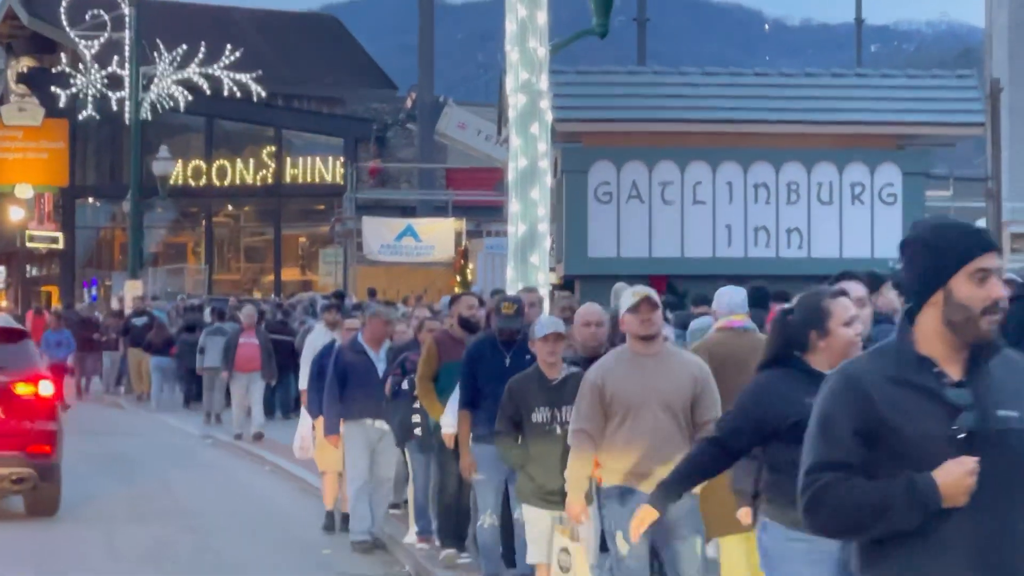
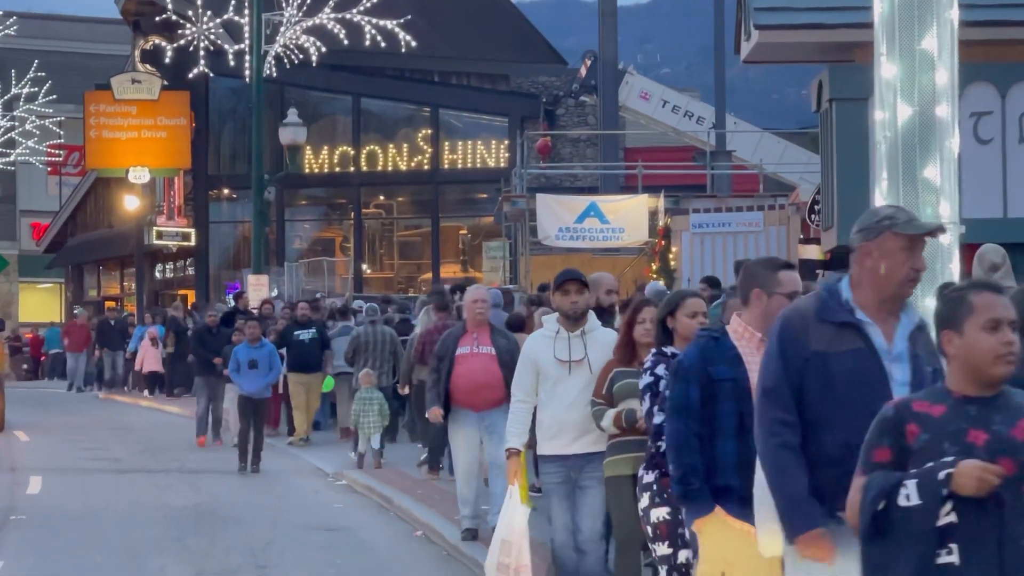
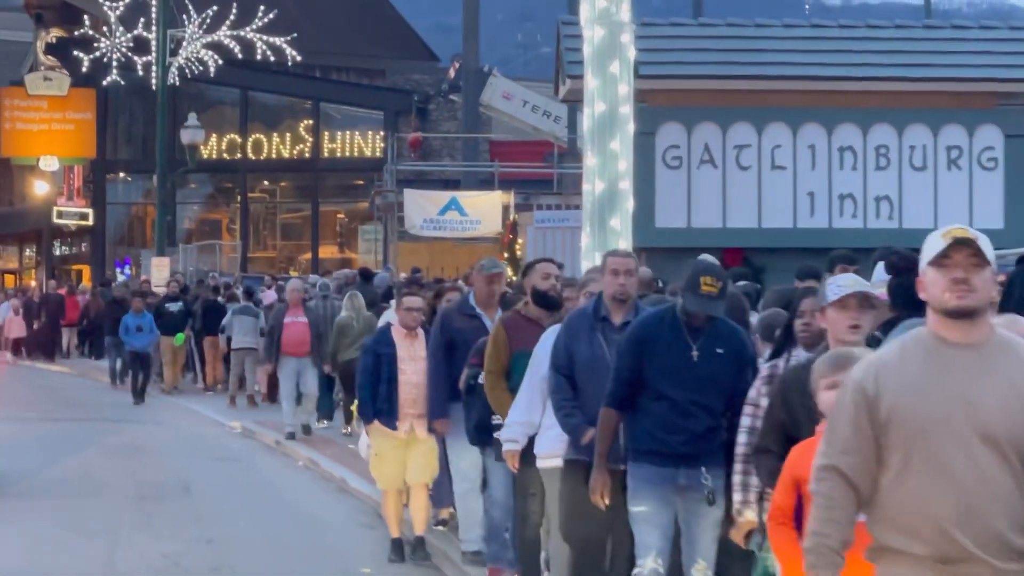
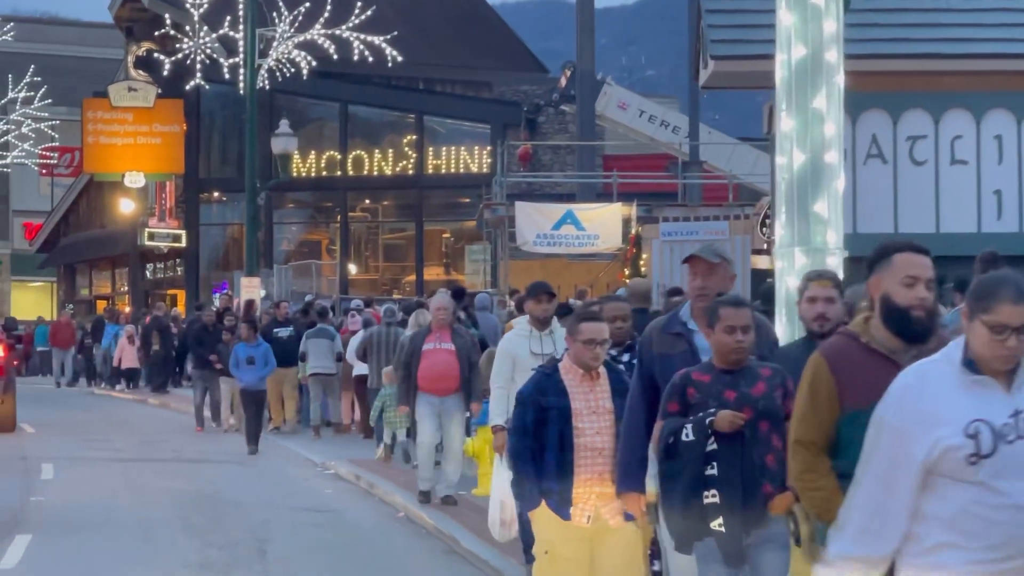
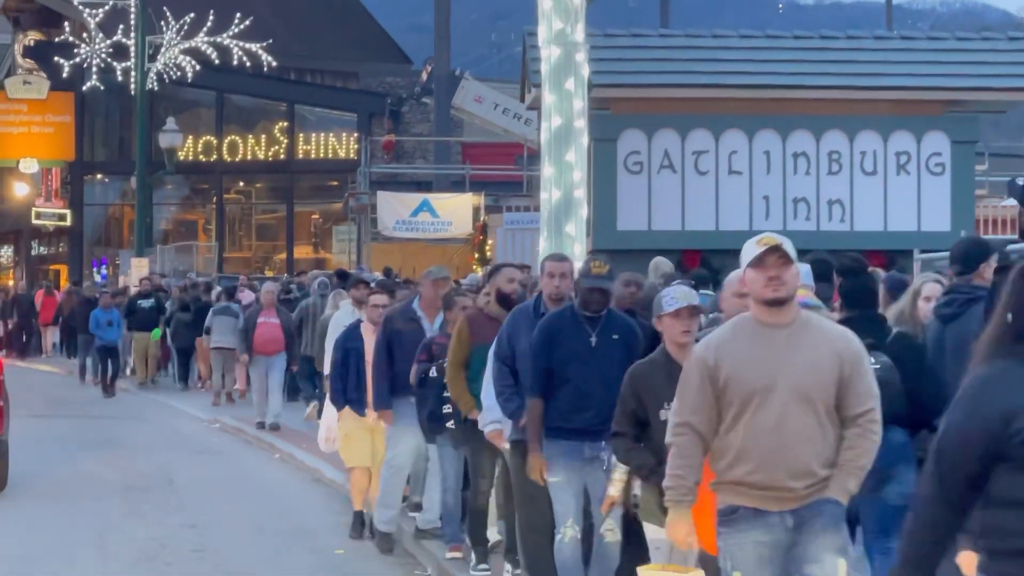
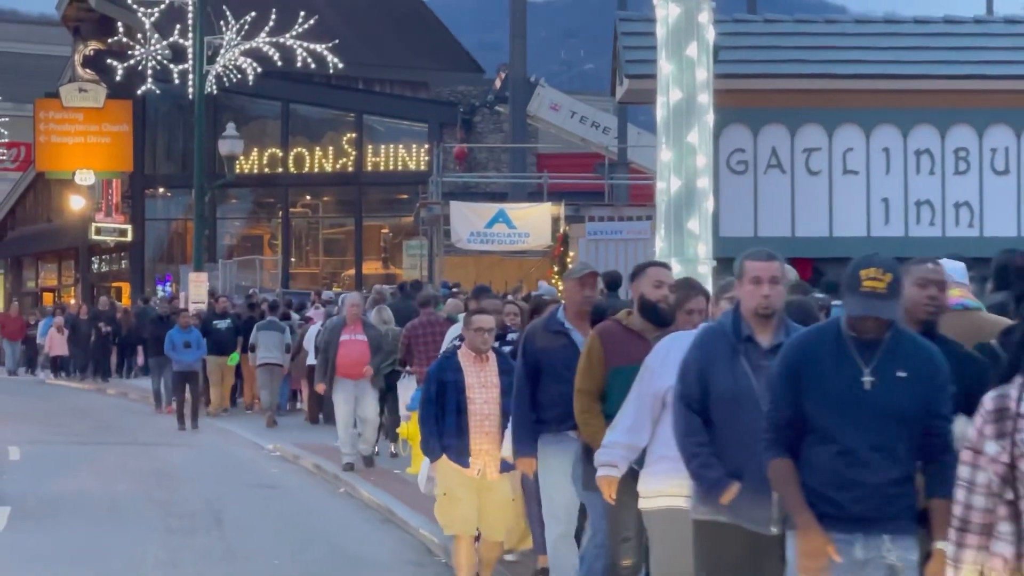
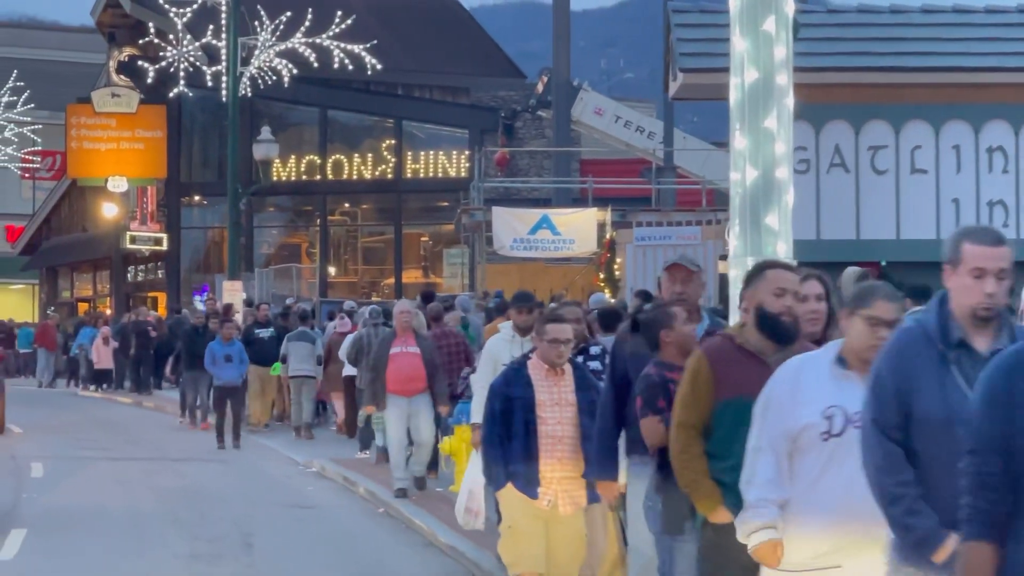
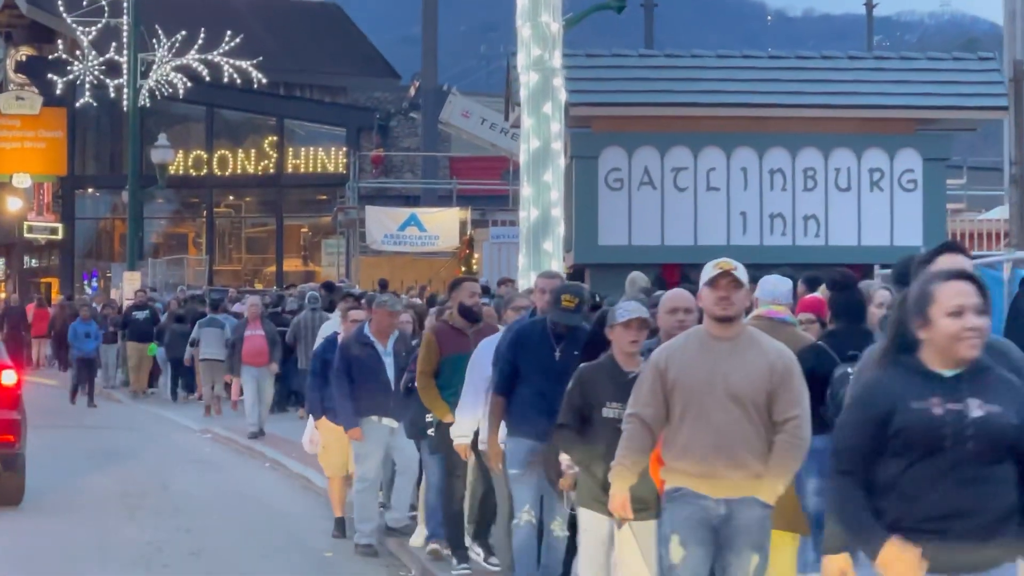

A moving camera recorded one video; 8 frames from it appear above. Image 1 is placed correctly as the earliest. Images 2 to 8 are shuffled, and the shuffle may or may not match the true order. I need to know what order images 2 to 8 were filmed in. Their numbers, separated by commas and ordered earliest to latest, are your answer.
8, 5, 3, 6, 7, 4, 2
